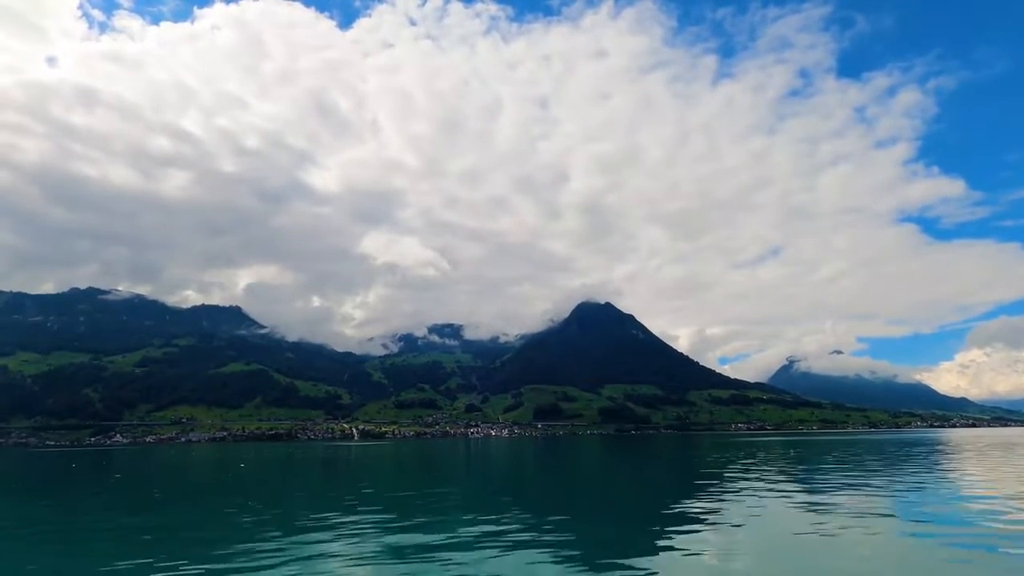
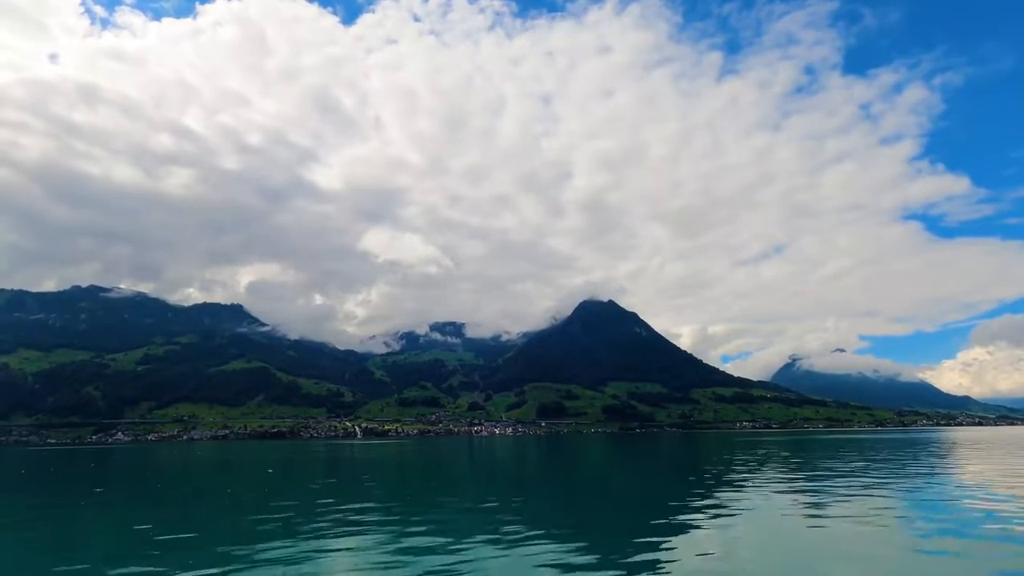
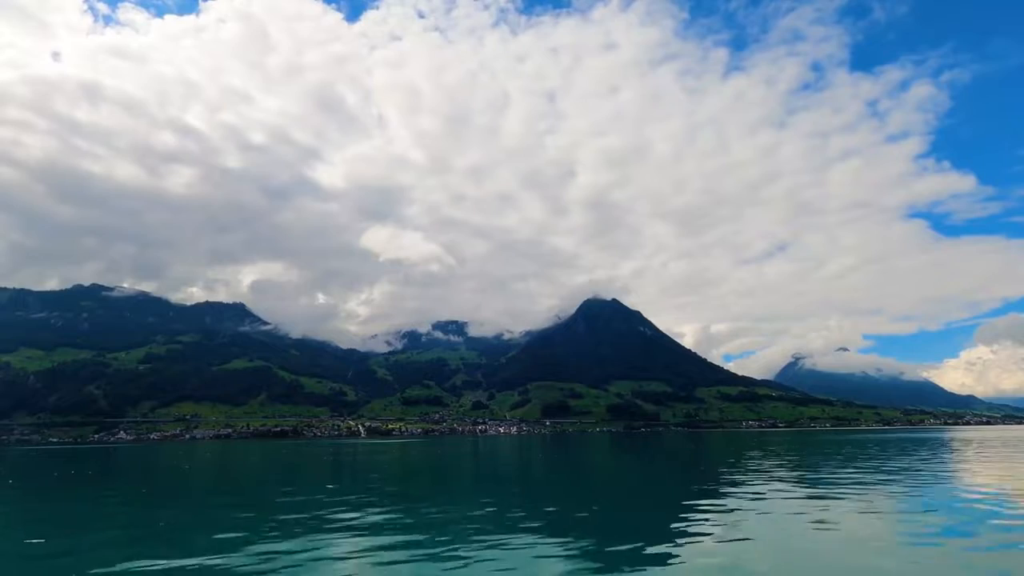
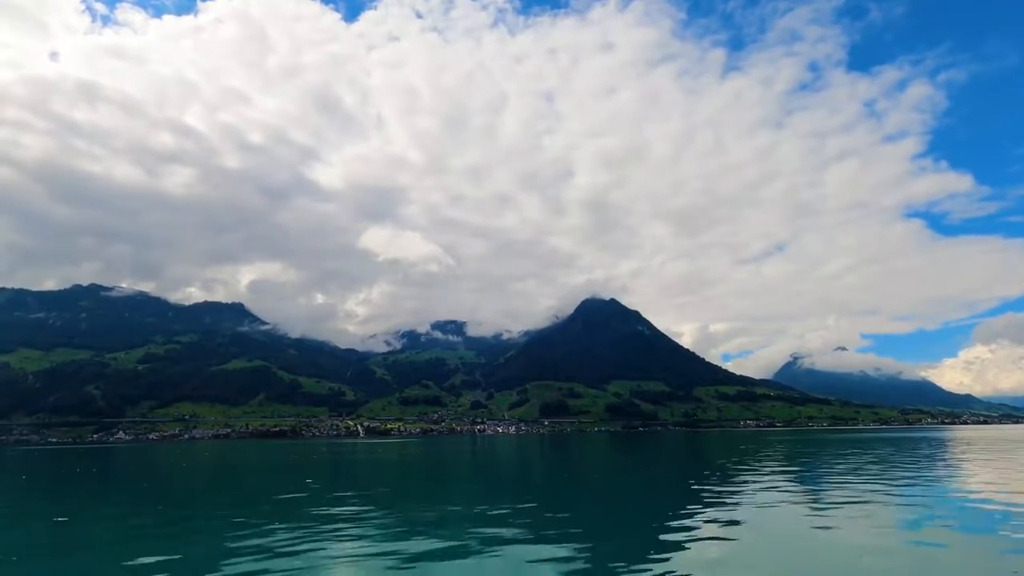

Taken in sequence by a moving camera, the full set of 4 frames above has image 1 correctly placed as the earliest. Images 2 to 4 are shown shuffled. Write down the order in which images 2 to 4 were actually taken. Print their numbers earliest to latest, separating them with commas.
2, 4, 3
